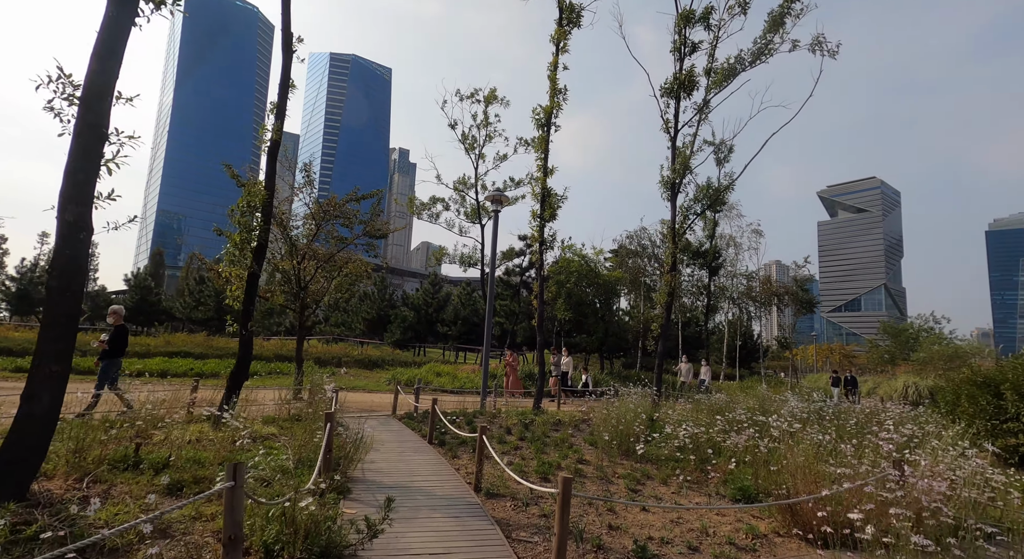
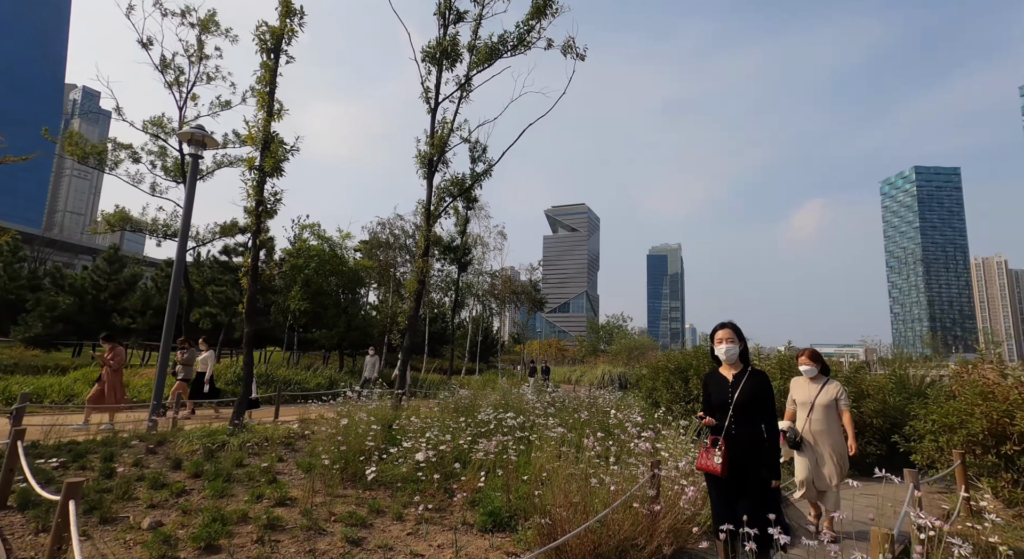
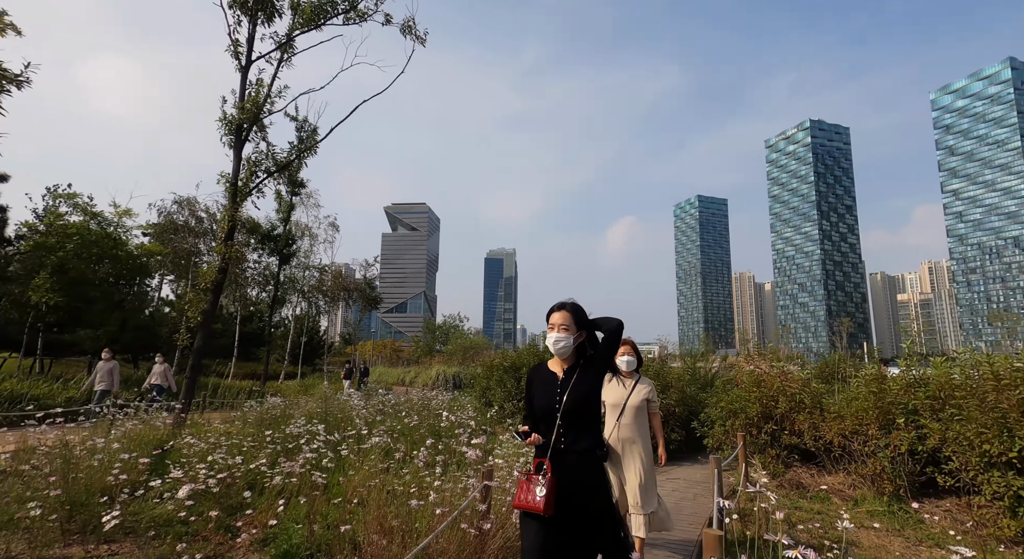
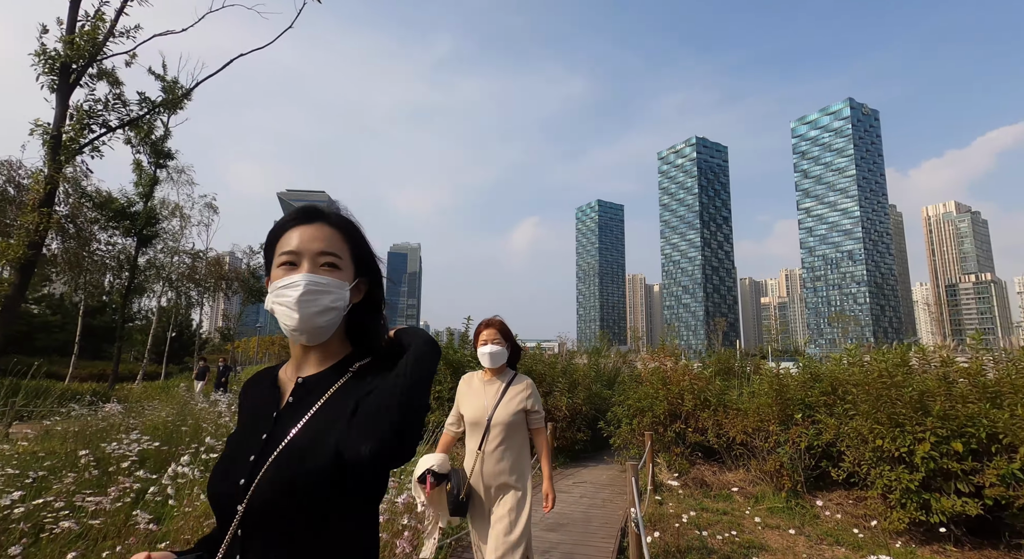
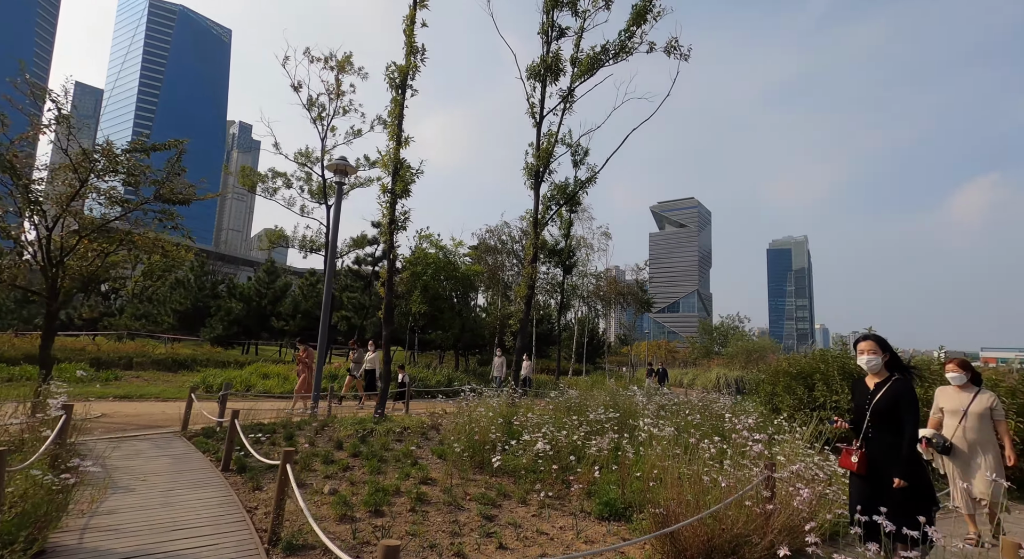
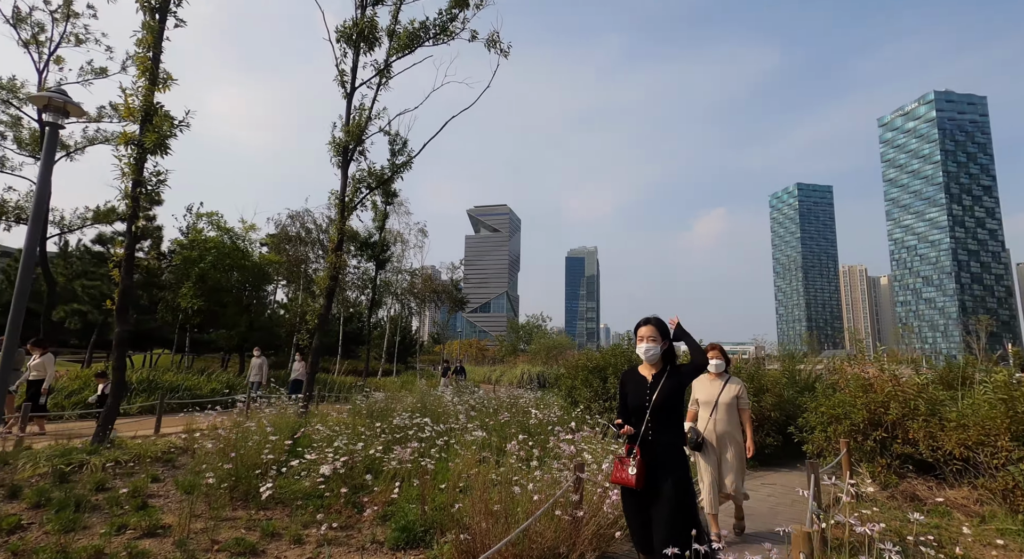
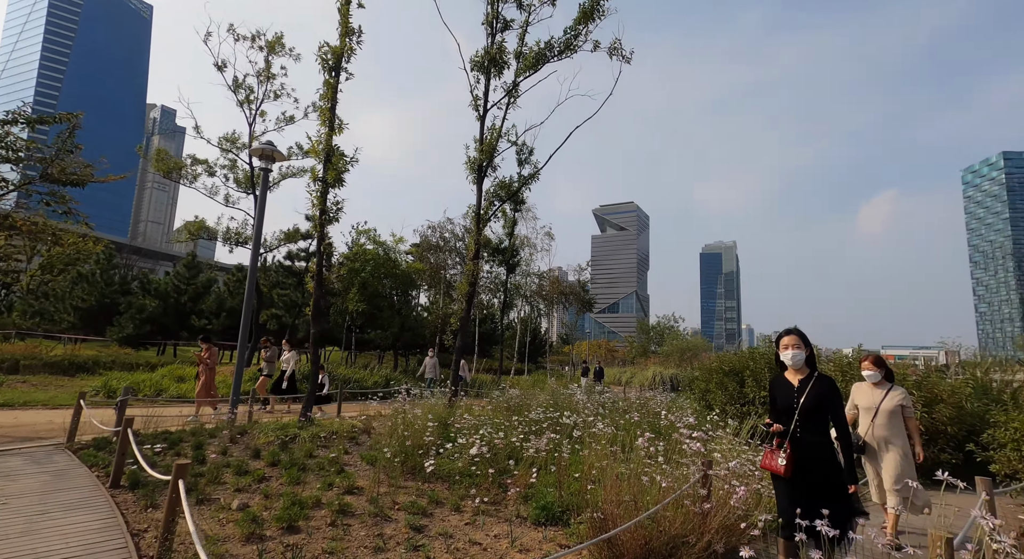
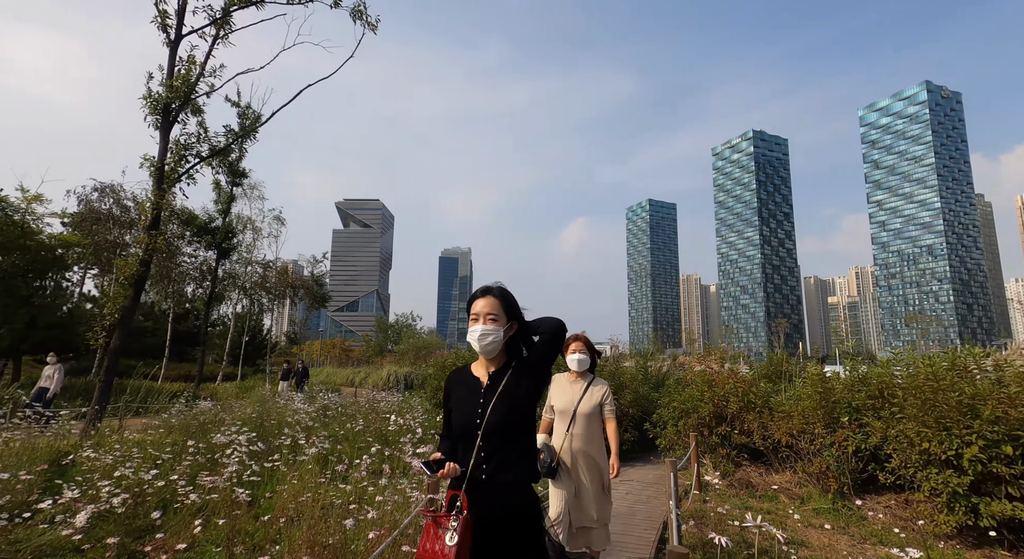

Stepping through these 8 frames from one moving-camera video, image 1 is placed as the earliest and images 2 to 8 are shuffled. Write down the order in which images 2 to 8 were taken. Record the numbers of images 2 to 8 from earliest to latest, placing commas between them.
5, 7, 2, 6, 3, 8, 4
